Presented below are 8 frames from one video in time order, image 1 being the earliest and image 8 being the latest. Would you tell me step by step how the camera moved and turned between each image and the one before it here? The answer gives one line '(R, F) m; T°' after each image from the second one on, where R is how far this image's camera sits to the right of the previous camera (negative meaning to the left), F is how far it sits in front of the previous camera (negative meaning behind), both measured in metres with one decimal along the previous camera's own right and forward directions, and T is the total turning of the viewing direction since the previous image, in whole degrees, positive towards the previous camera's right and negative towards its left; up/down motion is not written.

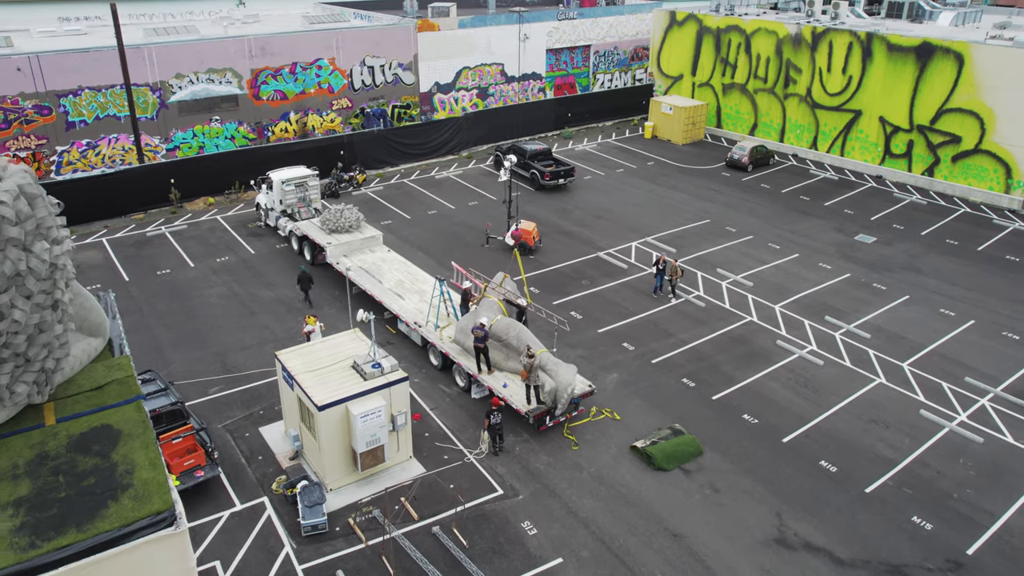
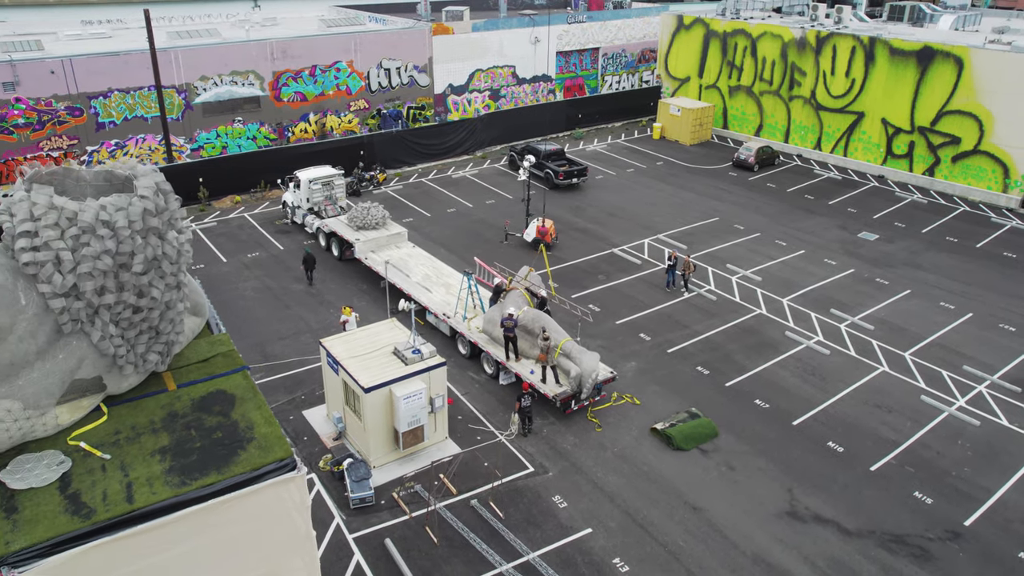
(-0.7, -1.2) m; 0°
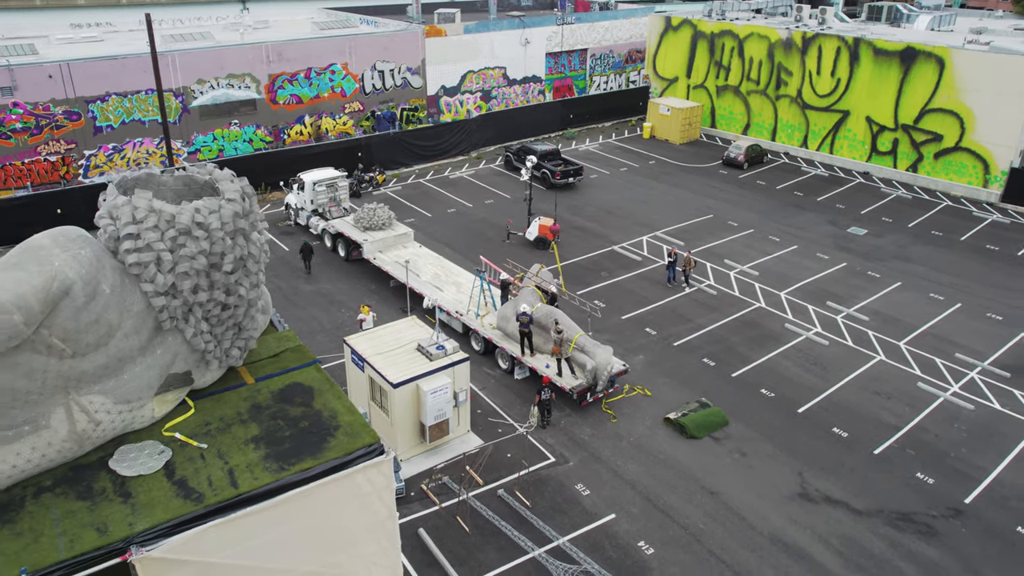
(-1.0, -0.6) m; +2°
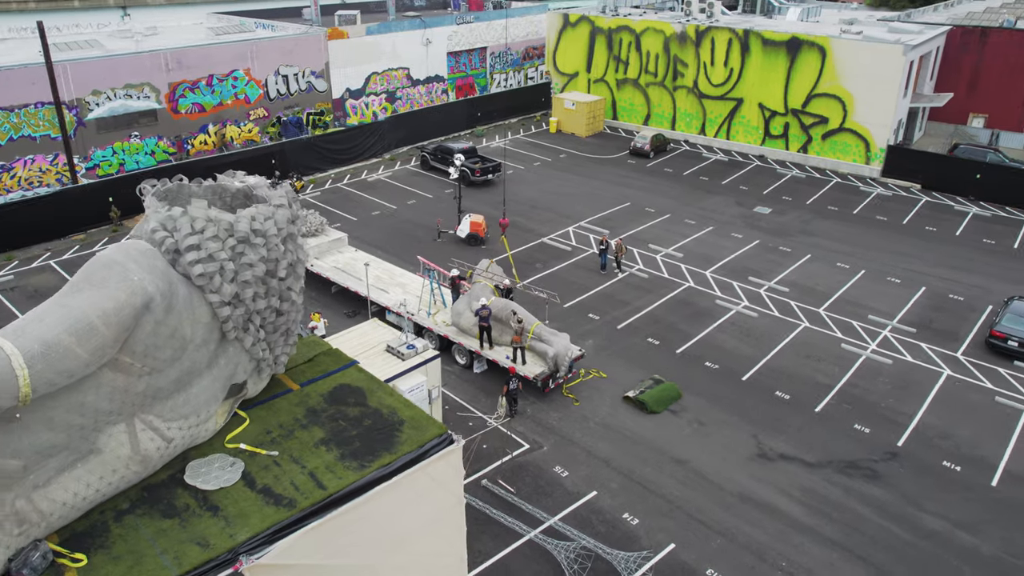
(-1.8, -0.3) m; +8°
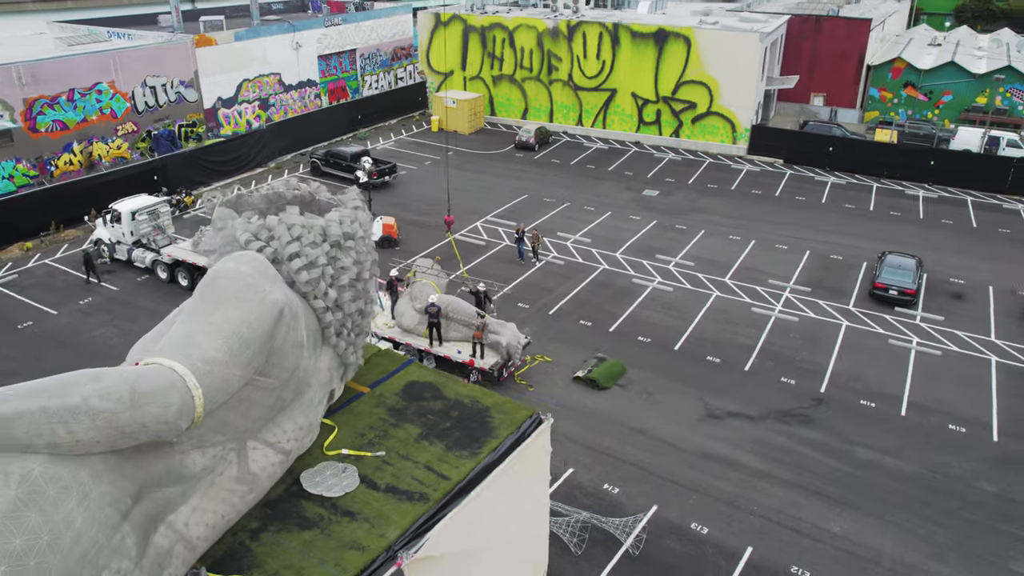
(-2.5, -0.2) m; +11°
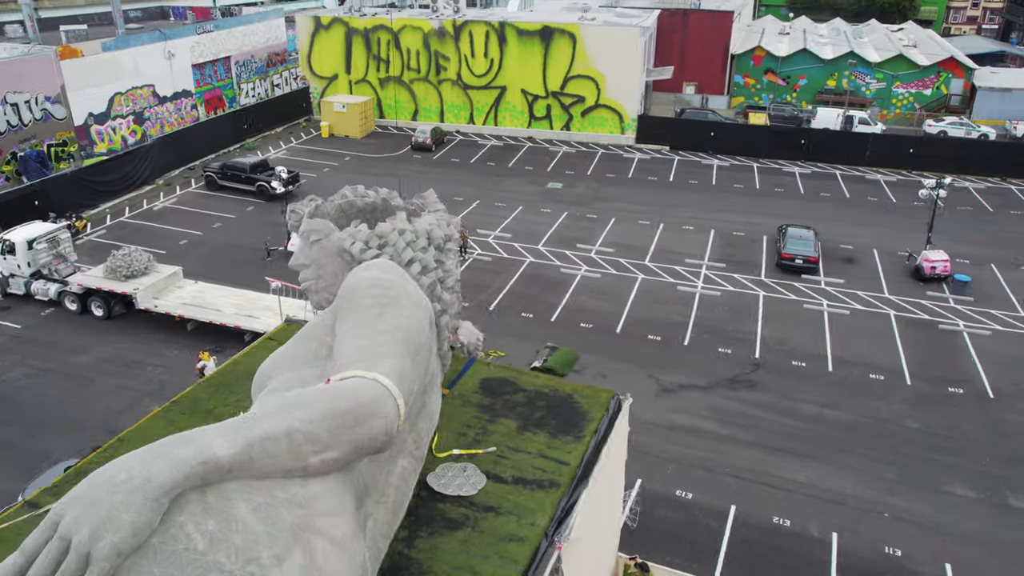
(-2.5, -0.1) m; +10°
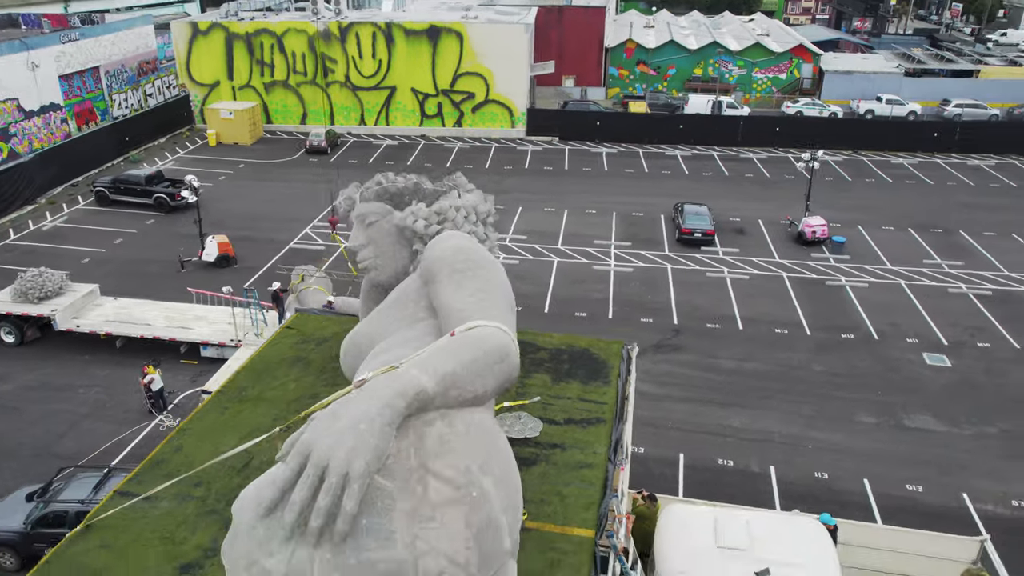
(-2.0, -0.8) m; +9°
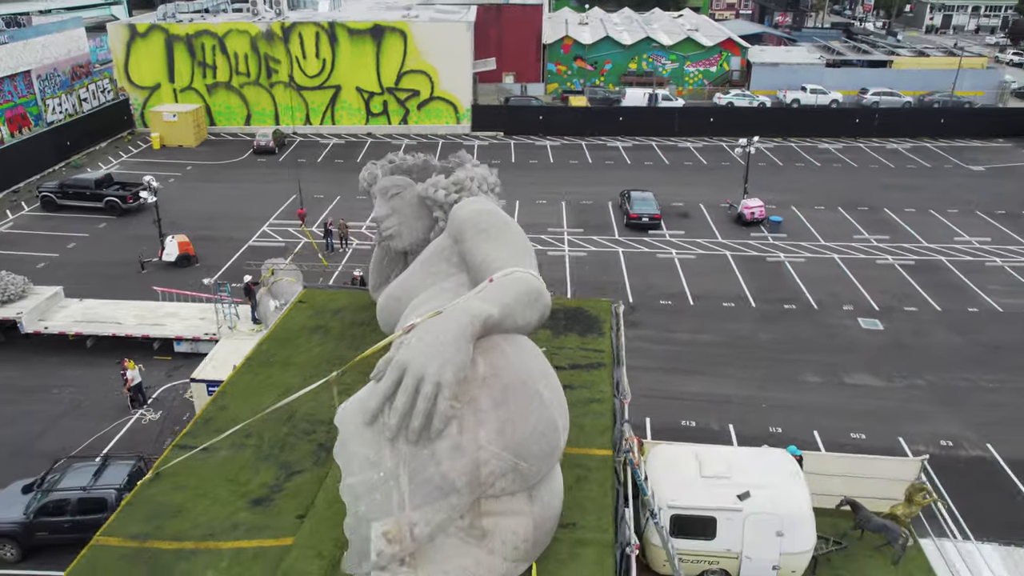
(-0.9, -1.0) m; +5°
